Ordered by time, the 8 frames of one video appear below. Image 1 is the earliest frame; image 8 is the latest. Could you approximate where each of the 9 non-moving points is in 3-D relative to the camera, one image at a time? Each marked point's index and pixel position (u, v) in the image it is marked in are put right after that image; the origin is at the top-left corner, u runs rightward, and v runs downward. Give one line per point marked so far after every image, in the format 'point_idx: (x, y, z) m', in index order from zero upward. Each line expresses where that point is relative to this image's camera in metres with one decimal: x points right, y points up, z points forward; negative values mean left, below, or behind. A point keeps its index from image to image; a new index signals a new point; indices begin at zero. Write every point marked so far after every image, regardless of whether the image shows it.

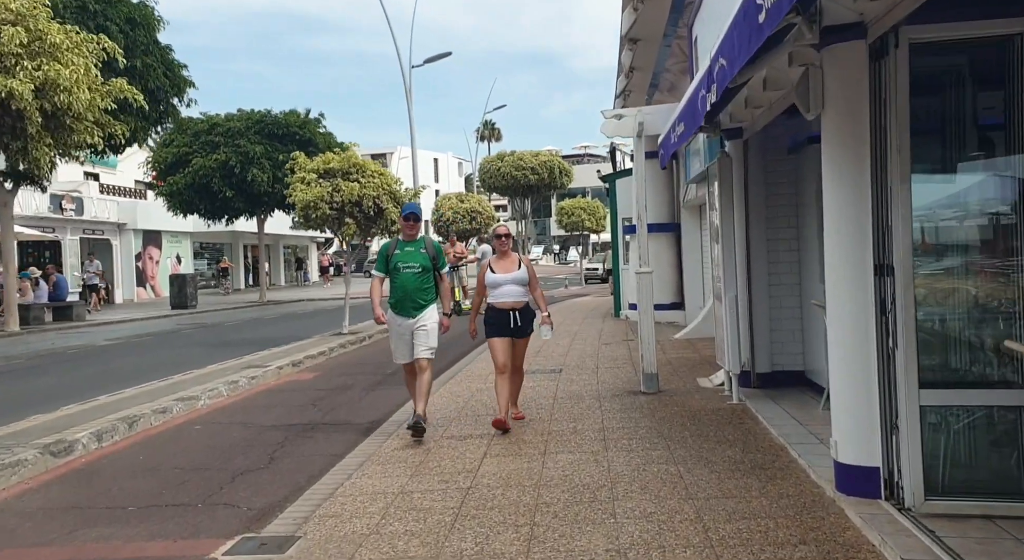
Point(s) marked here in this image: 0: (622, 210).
0: (+2.5, +1.6, +18.2) m
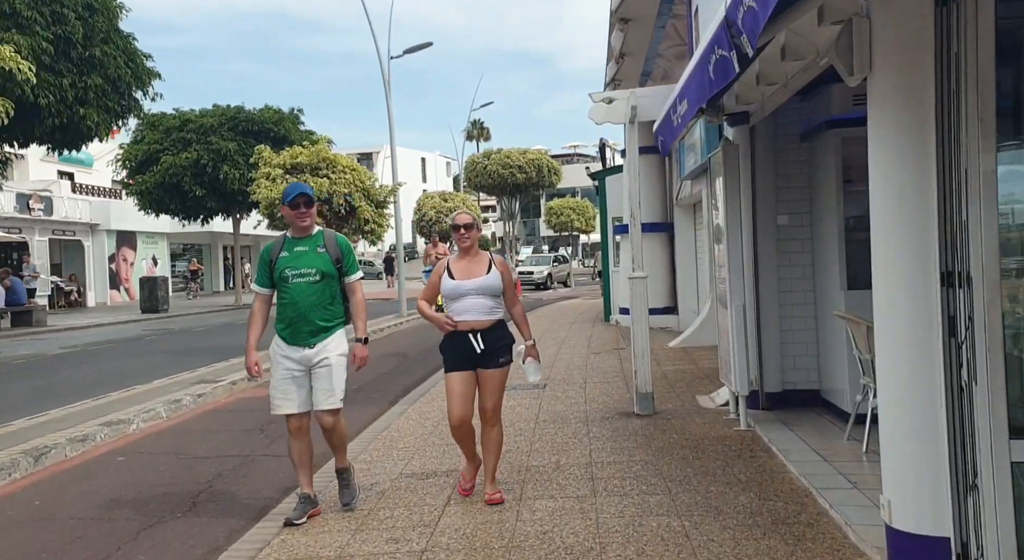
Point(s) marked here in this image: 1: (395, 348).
0: (+2.1, +1.5, +17.2) m
1: (-2.0, -1.2, +13.7) m
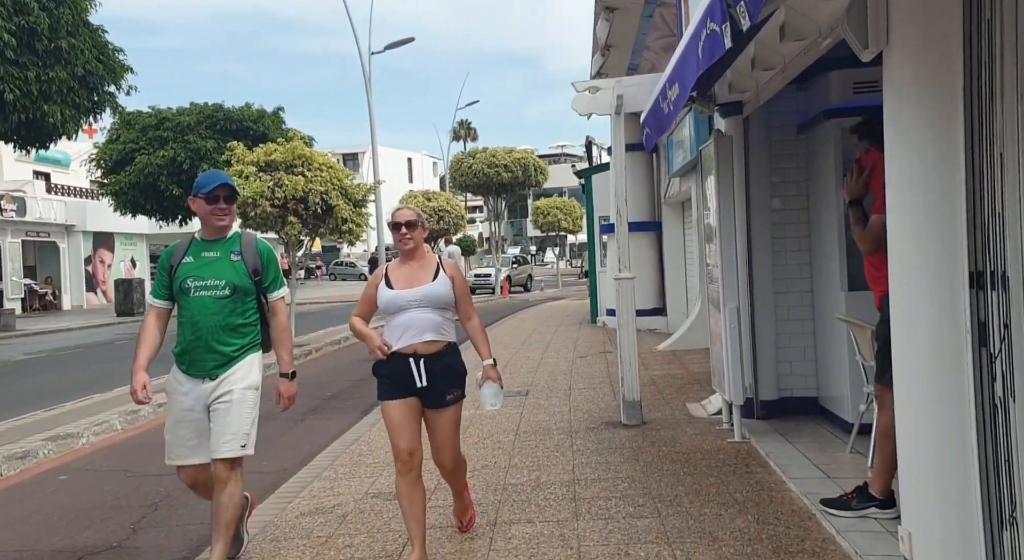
0: (+1.8, +1.5, +16.8) m
1: (-2.2, -1.2, +13.2) m
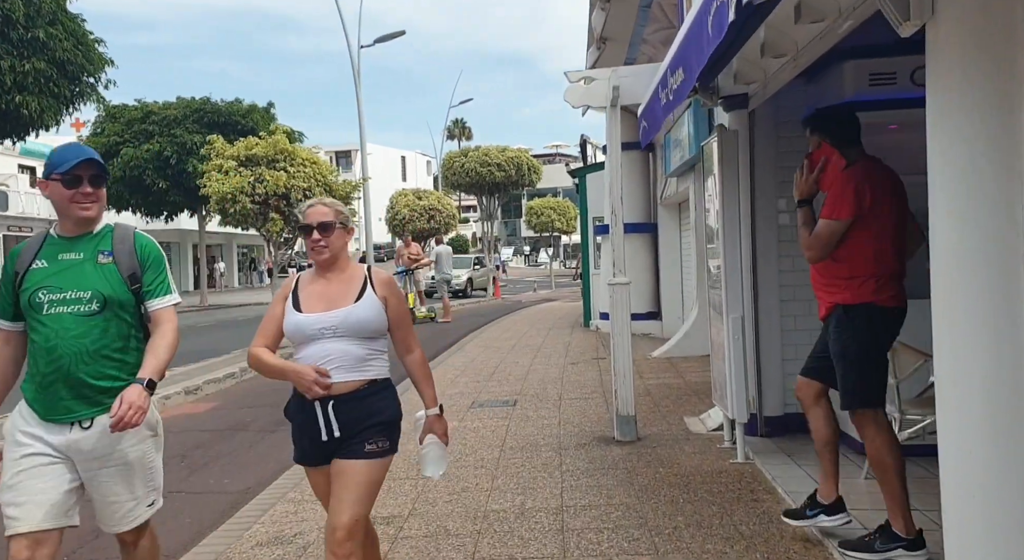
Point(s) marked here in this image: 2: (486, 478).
0: (+1.6, +1.5, +16.3) m
1: (-2.4, -1.2, +12.7) m
2: (-0.2, -1.3, +5.4) m
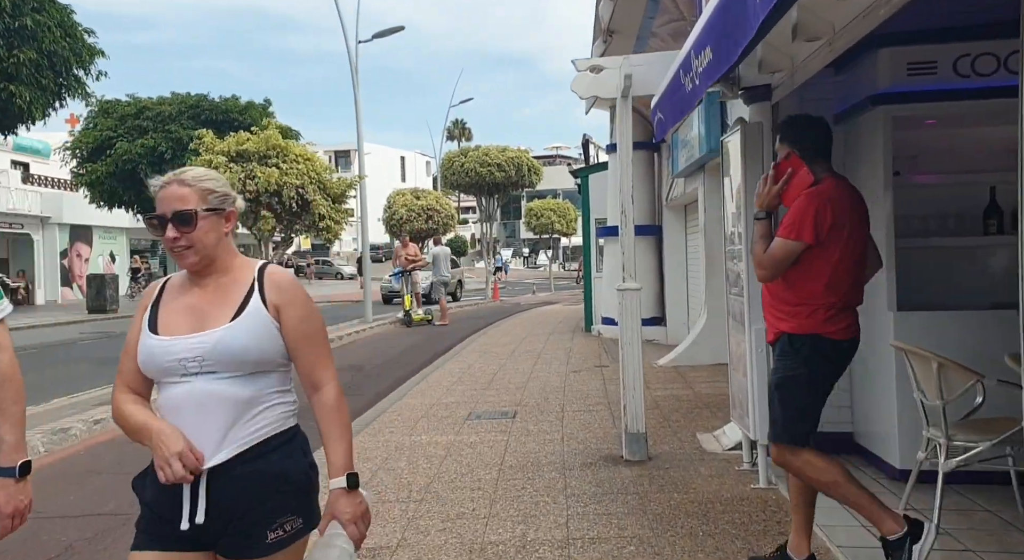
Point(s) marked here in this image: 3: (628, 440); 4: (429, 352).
0: (+1.6, +1.4, +15.9) m
1: (-2.4, -1.2, +12.2) m
2: (-0.2, -1.3, +4.9) m
3: (+0.8, -1.1, +5.7) m
4: (-1.4, -1.2, +13.3) m
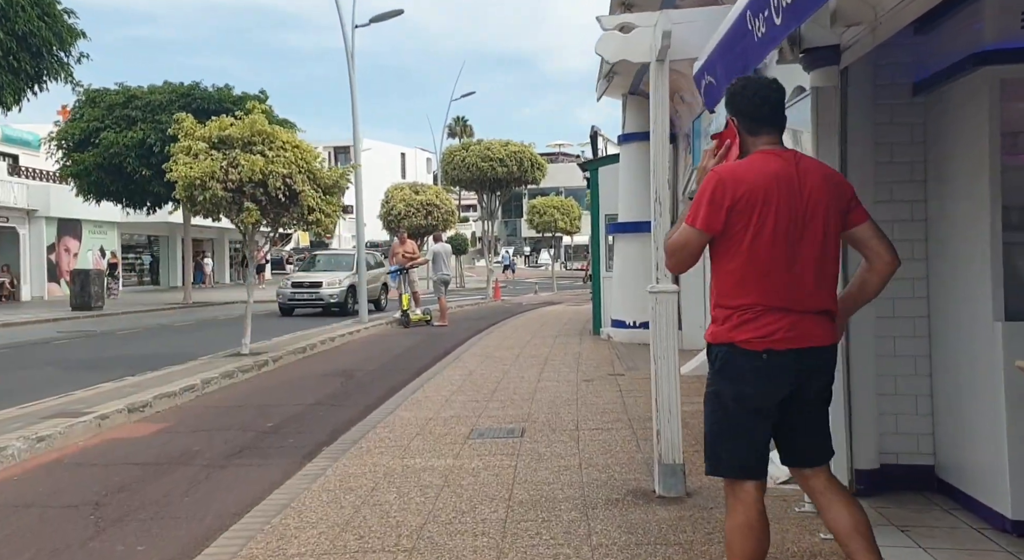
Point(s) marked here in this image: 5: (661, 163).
0: (+1.7, +1.4, +14.9) m
1: (-2.3, -1.2, +11.2) m
2: (-0.1, -1.3, +4.0) m
3: (+0.9, -1.1, +4.8) m
4: (-1.3, -1.2, +12.4) m
5: (+0.9, +0.7, +4.8) m
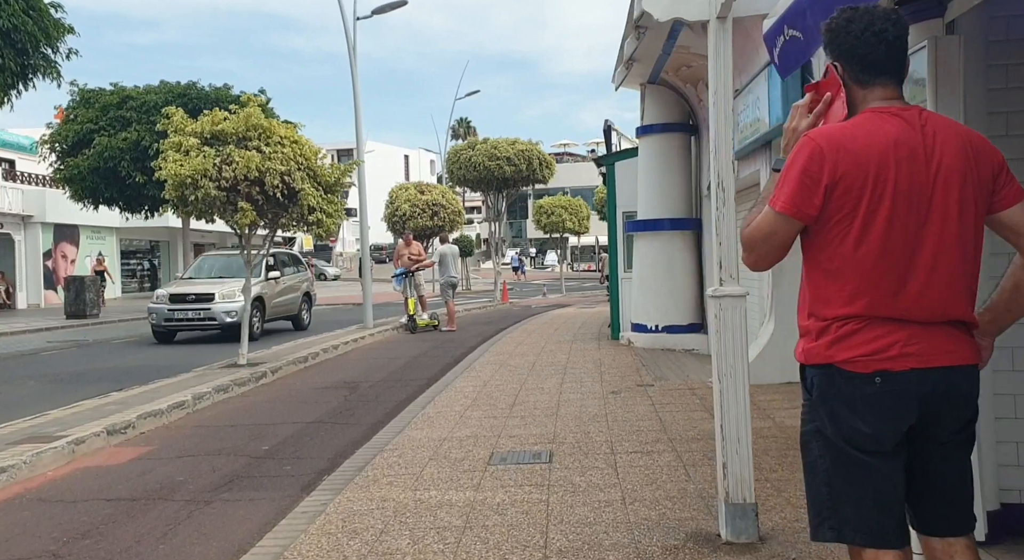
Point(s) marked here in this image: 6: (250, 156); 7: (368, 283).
0: (+1.9, +1.4, +14.1) m
1: (-2.1, -1.2, +10.4) m
2: (+0.1, -1.4, +3.2) m
3: (+1.1, -1.1, +4.0) m
4: (-1.1, -1.2, +11.6) m
5: (+1.0, +0.7, +4.0) m
6: (-3.2, +1.5, +10.1) m
7: (-3.1, -0.1, +17.2) m
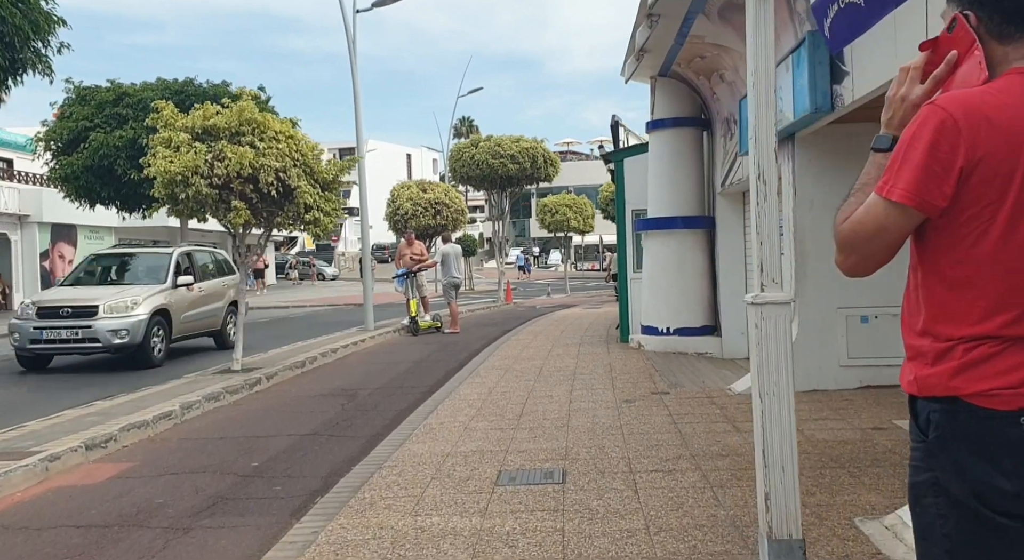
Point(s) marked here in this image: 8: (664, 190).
0: (+2.0, +1.4, +13.6) m
1: (-2.1, -1.3, +10.0) m
2: (+0.1, -1.4, +2.7) m
3: (+1.1, -1.2, +3.5) m
4: (-1.0, -1.2, +11.1) m
5: (+1.1, +0.7, +3.5) m
6: (-3.2, +1.5, +9.6) m
7: (-3.0, -0.1, +16.7) m
8: (+2.4, +1.4, +12.5) m
